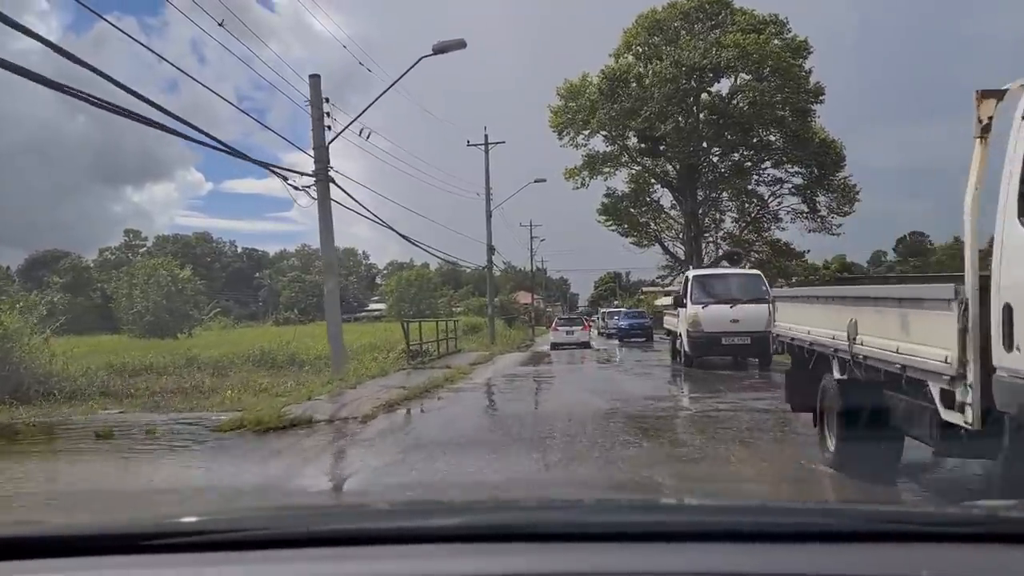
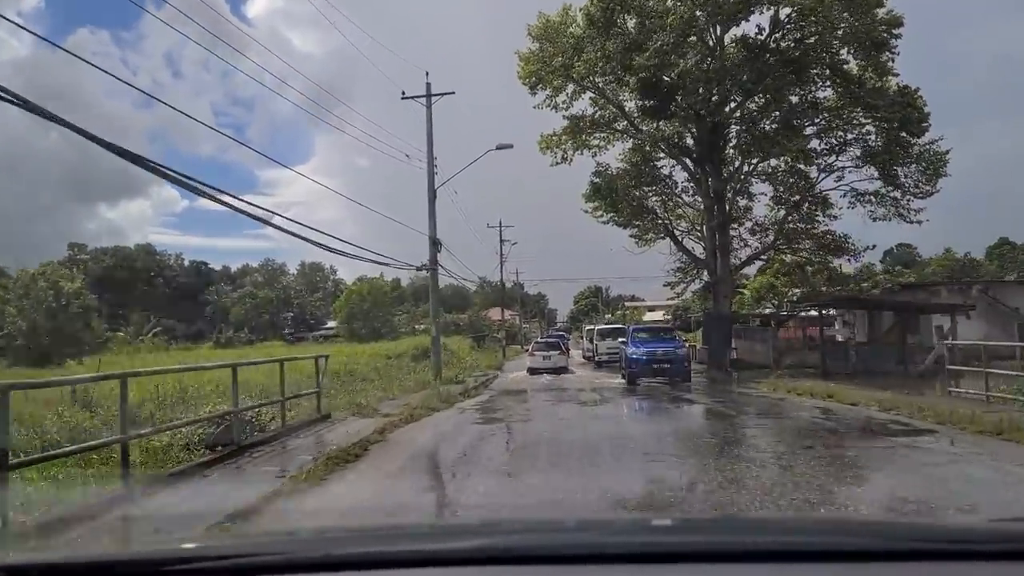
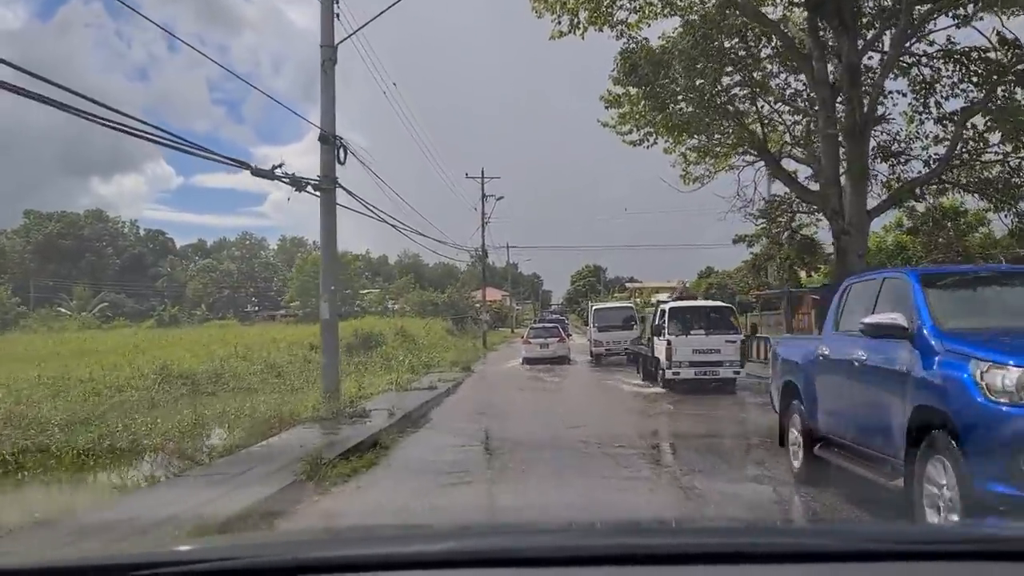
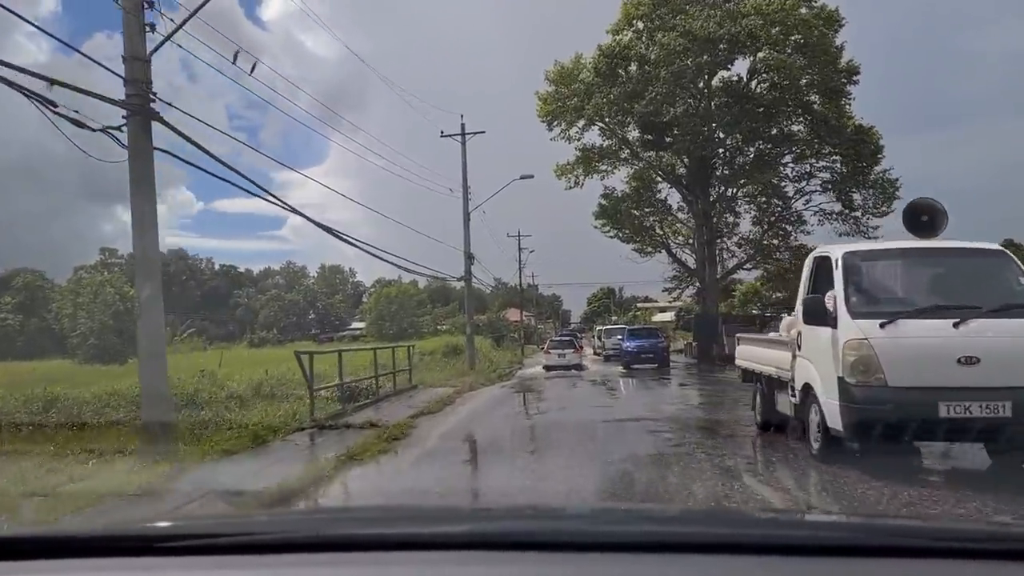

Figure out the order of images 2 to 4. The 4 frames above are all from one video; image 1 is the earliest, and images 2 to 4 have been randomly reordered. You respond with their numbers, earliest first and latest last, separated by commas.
4, 2, 3
